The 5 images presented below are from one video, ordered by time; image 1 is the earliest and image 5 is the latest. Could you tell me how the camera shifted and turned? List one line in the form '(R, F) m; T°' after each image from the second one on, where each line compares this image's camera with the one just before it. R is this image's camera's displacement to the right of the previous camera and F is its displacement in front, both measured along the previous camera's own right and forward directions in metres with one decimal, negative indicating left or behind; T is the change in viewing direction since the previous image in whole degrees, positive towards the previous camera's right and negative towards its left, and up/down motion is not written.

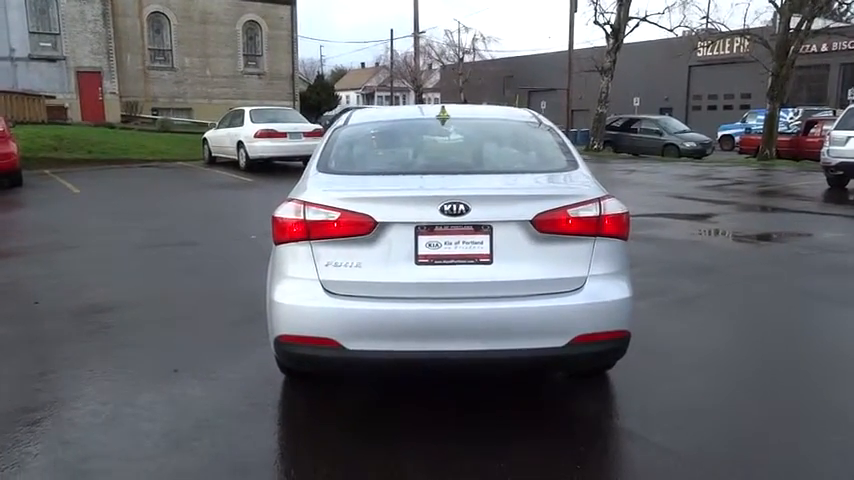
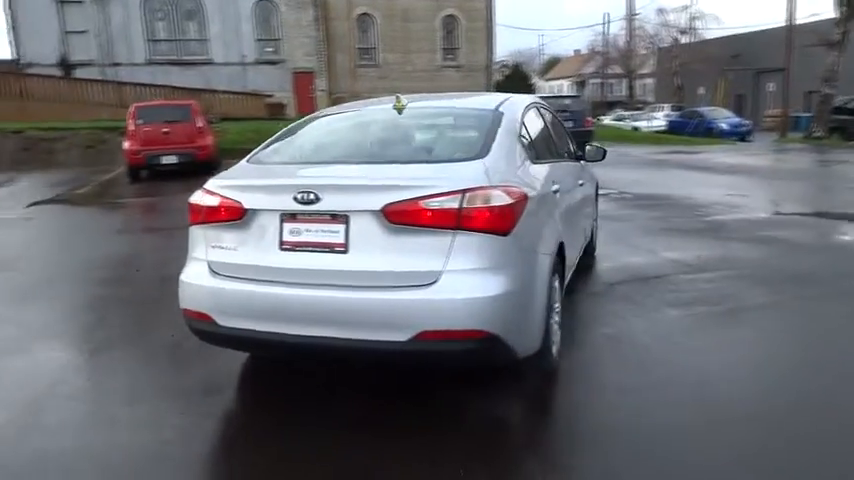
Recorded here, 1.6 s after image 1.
(+1.6, +0.2) m; -18°
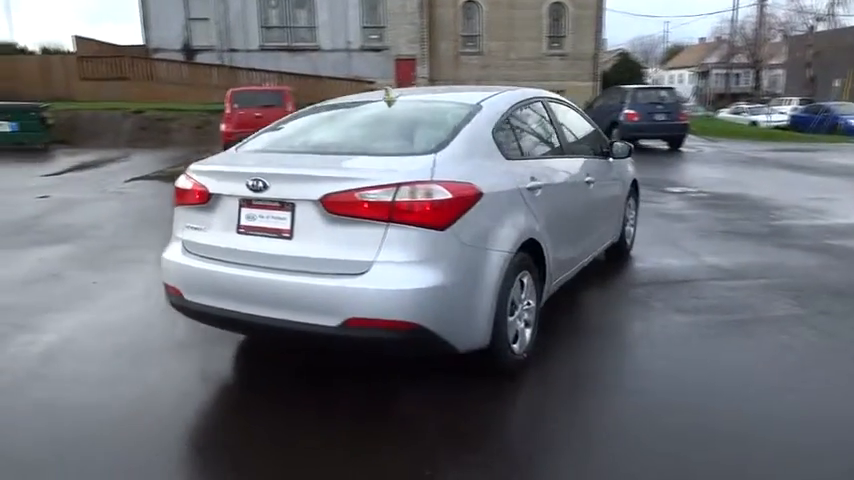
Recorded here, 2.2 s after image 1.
(+0.8, 0.0) m; -9°
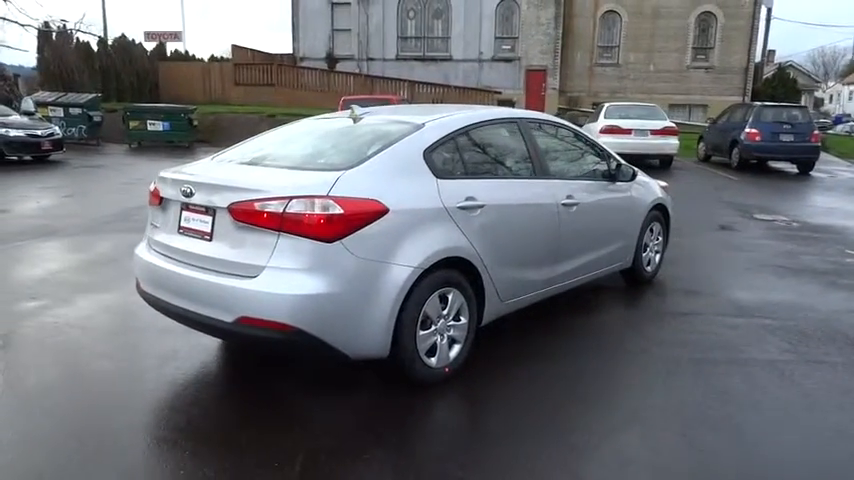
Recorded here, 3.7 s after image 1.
(+1.2, -0.1) m; -12°
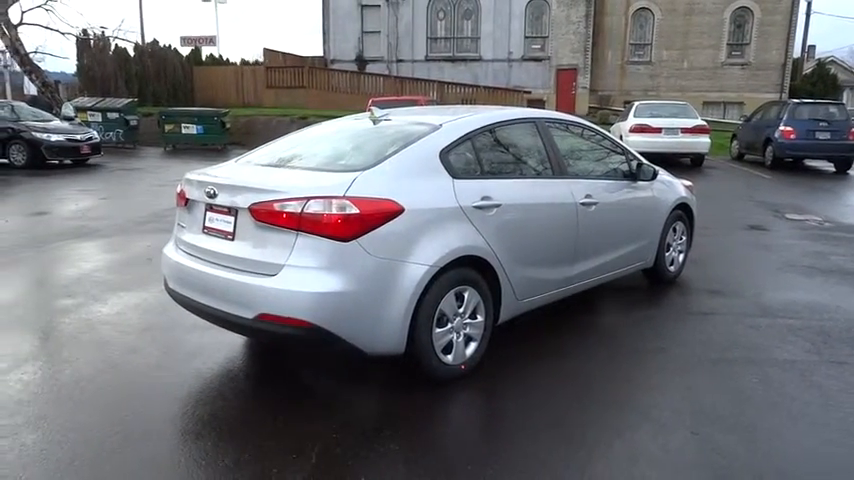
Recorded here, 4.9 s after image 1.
(+0.1, -0.1) m; -3°
